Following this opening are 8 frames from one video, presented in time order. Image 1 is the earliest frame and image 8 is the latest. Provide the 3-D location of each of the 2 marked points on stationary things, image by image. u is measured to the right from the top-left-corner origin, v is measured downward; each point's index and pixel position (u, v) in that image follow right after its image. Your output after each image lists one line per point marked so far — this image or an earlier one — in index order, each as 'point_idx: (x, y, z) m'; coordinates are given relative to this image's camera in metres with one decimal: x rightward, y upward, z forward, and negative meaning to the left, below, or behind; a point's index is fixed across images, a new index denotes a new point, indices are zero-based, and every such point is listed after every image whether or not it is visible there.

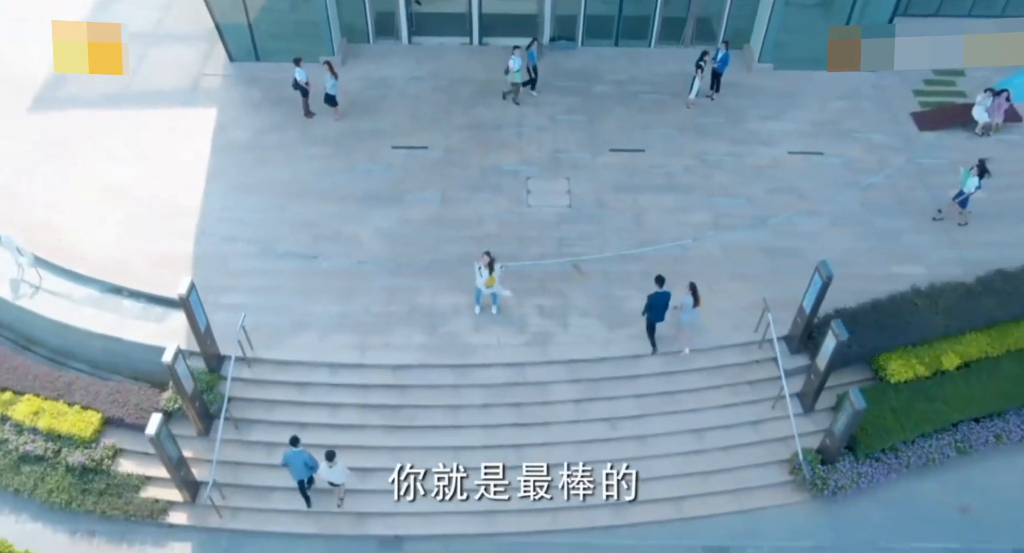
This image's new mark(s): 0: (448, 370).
0: (-0.6, -0.9, +8.2) m
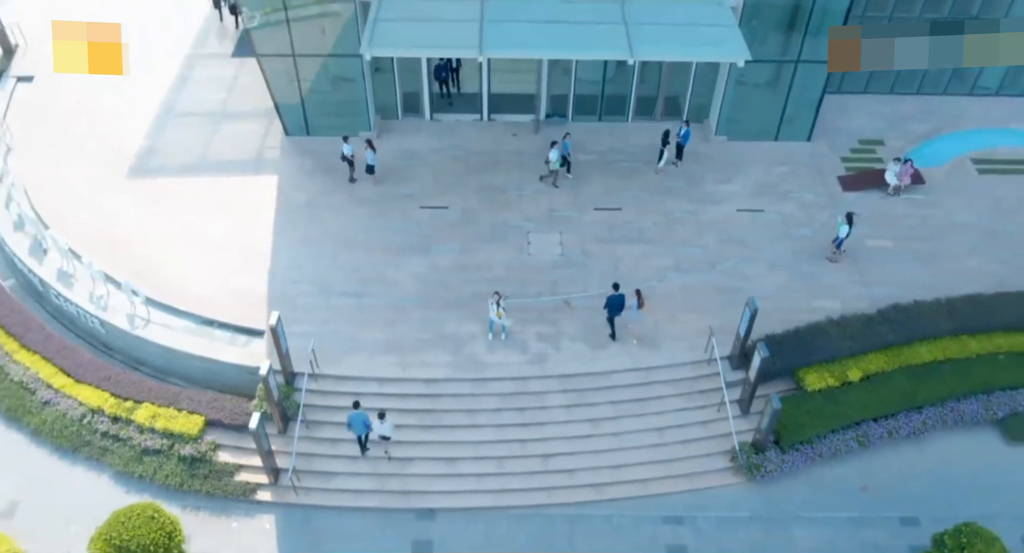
0: (-0.6, -1.4, +10.7) m
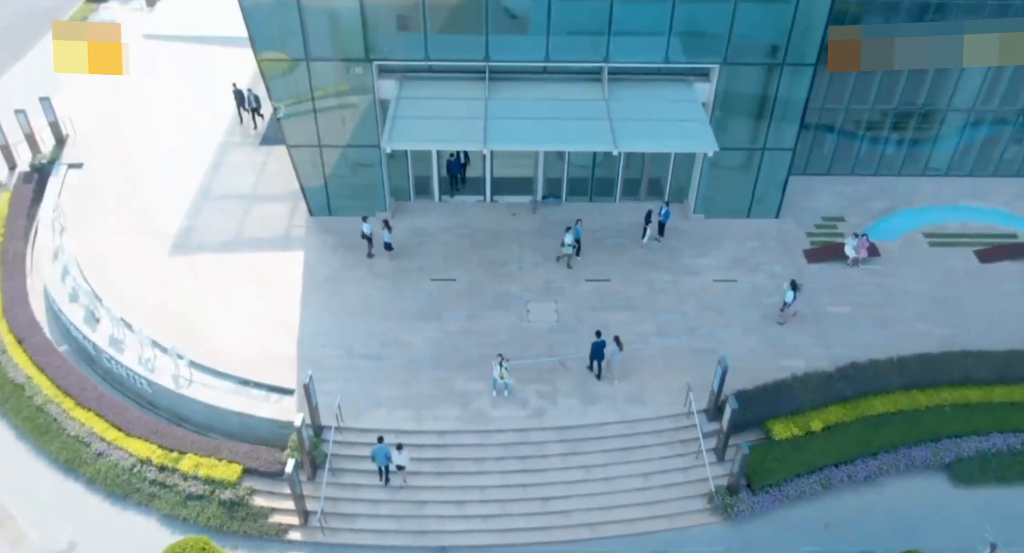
0: (-0.5, -2.3, +12.1) m
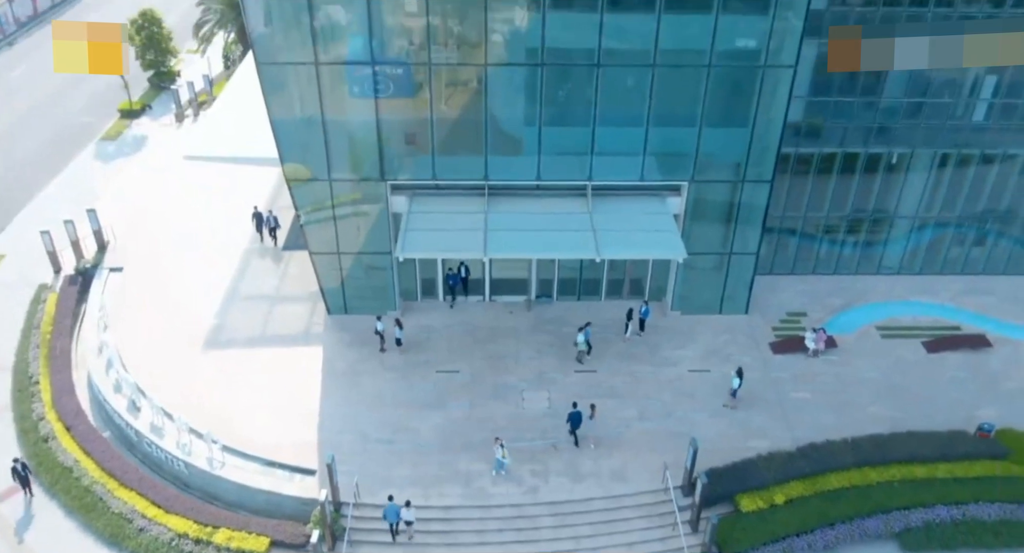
0: (-0.6, -3.9, +13.7) m
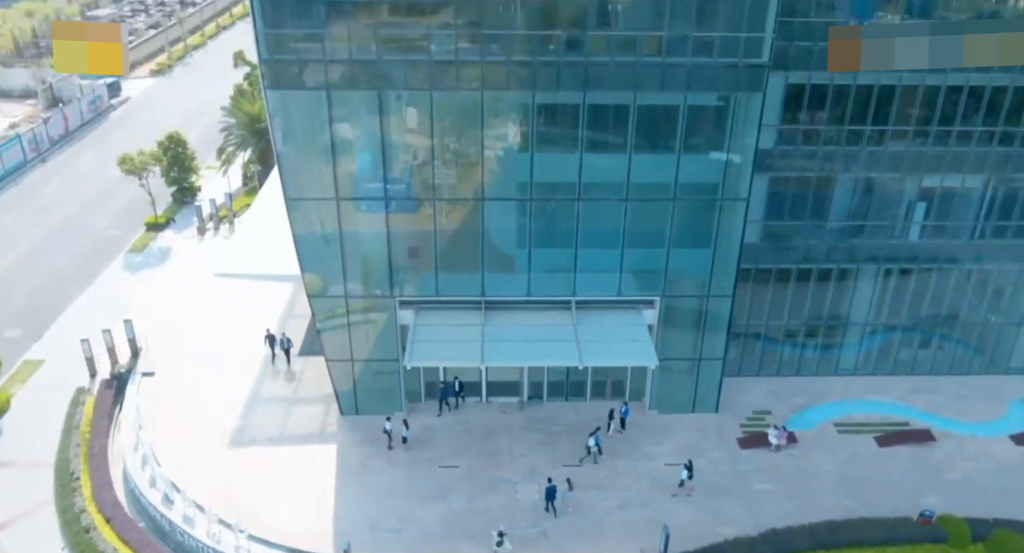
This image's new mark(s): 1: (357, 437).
0: (-0.7, -5.9, +15.4) m
1: (-3.7, -3.8, +19.3) m
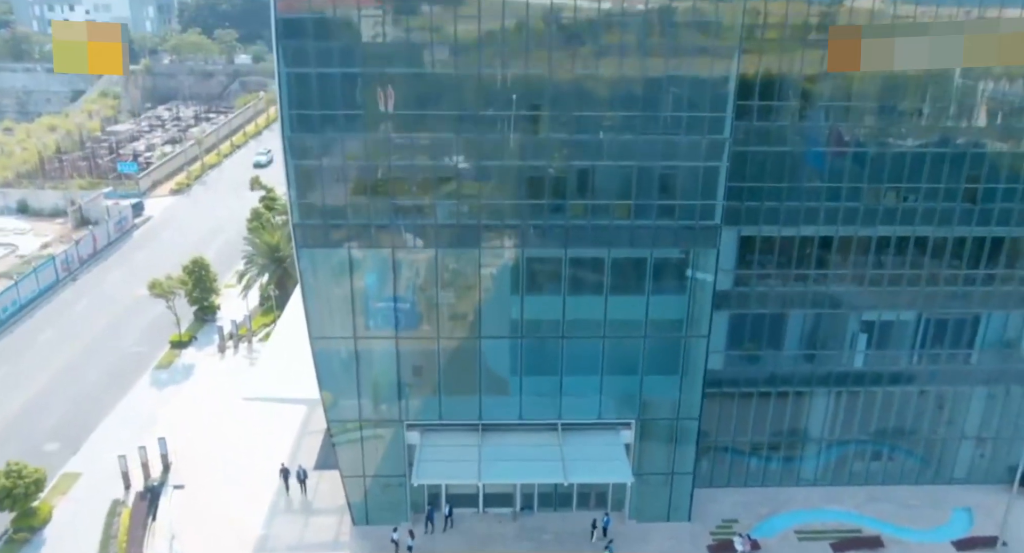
0: (-0.8, -8.8, +17.5) m
1: (-3.8, -7.1, +21.6) m
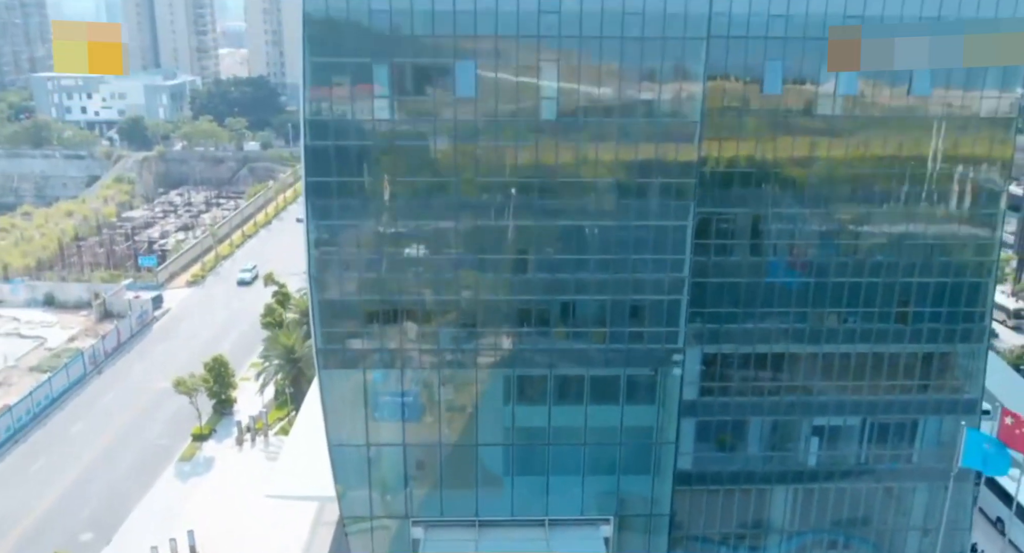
0: (-1.0, -11.9, +20.0) m
1: (-4.0, -10.5, +24.2) m
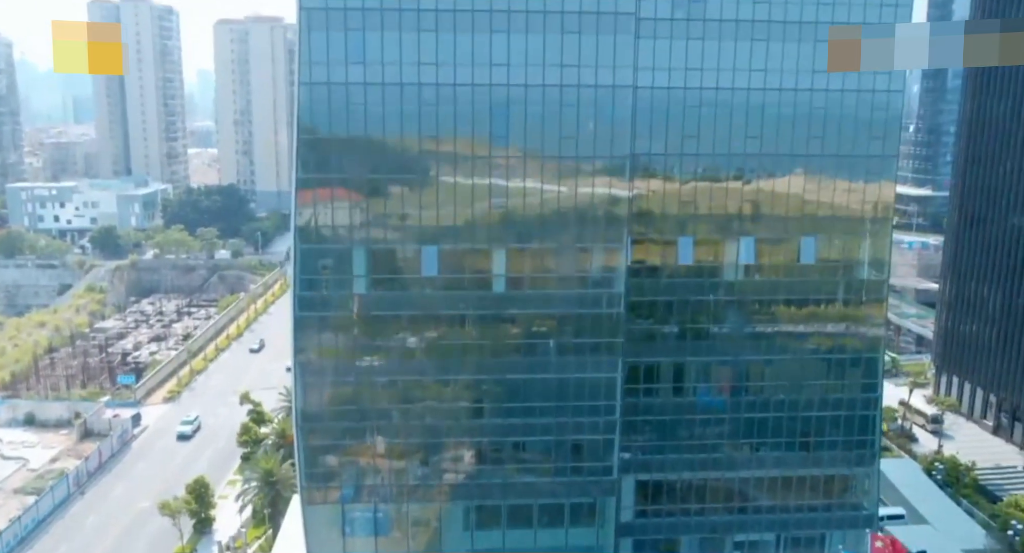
0: (-2.1, -16.2, +22.8) m
1: (-5.3, -15.3, +26.9) m
